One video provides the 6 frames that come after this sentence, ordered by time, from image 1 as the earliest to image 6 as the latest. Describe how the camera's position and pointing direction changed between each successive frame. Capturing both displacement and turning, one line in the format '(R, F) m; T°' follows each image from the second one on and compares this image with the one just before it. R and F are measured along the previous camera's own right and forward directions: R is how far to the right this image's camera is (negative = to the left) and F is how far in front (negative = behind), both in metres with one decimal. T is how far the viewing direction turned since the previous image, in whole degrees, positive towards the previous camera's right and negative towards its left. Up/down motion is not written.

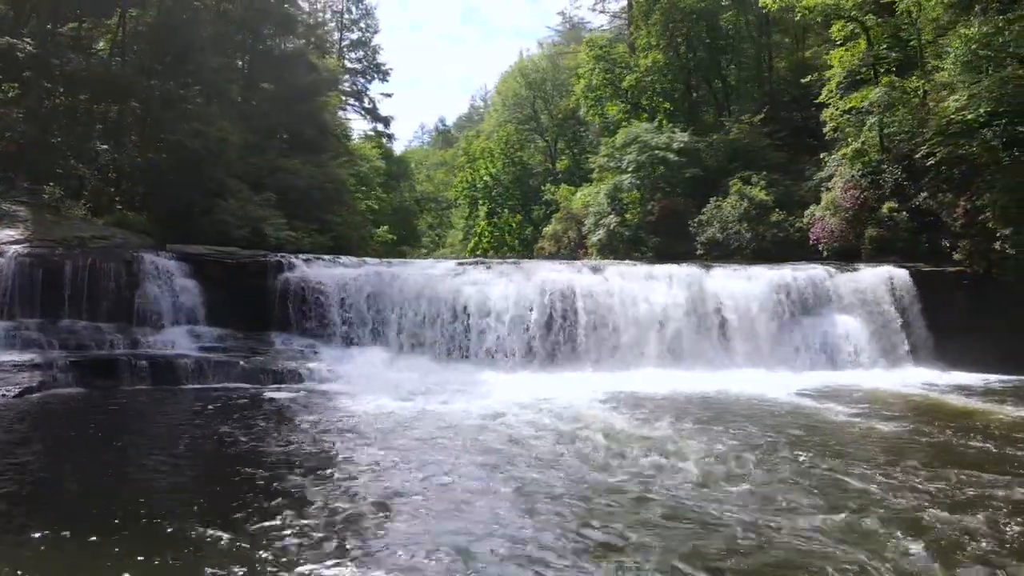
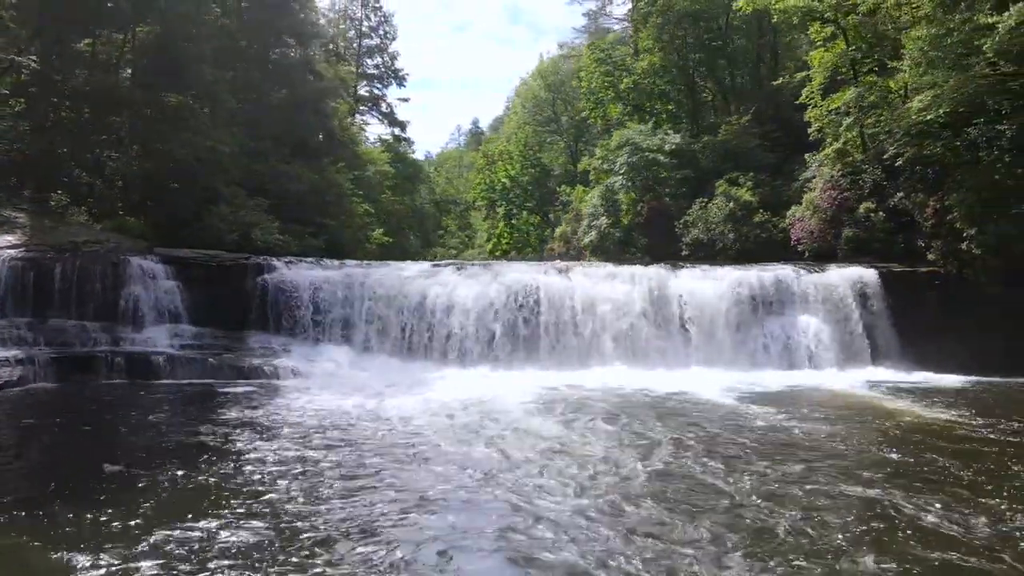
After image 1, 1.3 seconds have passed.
(+1.3, -0.3) m; -3°
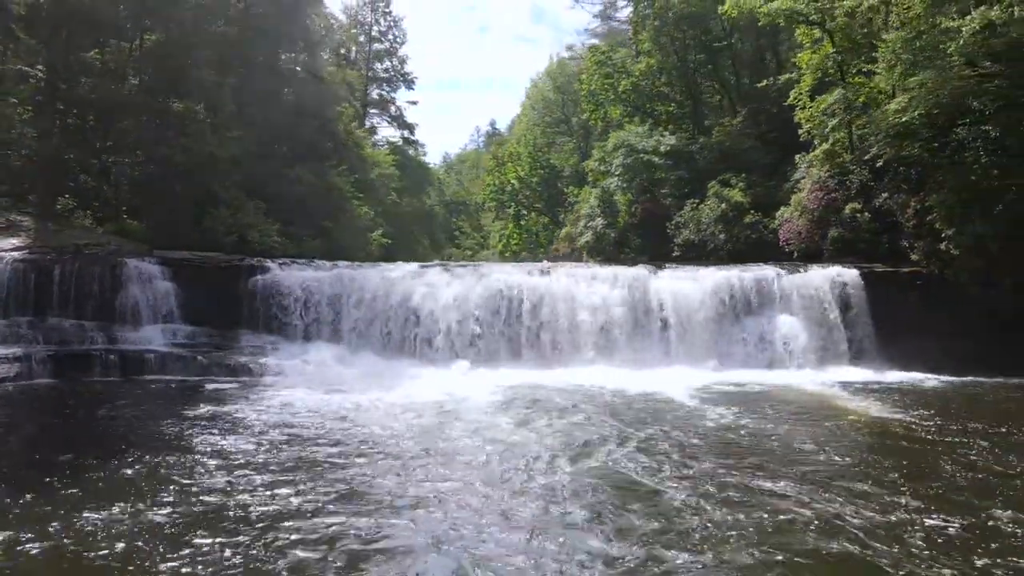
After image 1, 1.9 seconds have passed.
(+0.7, -0.3) m; -2°
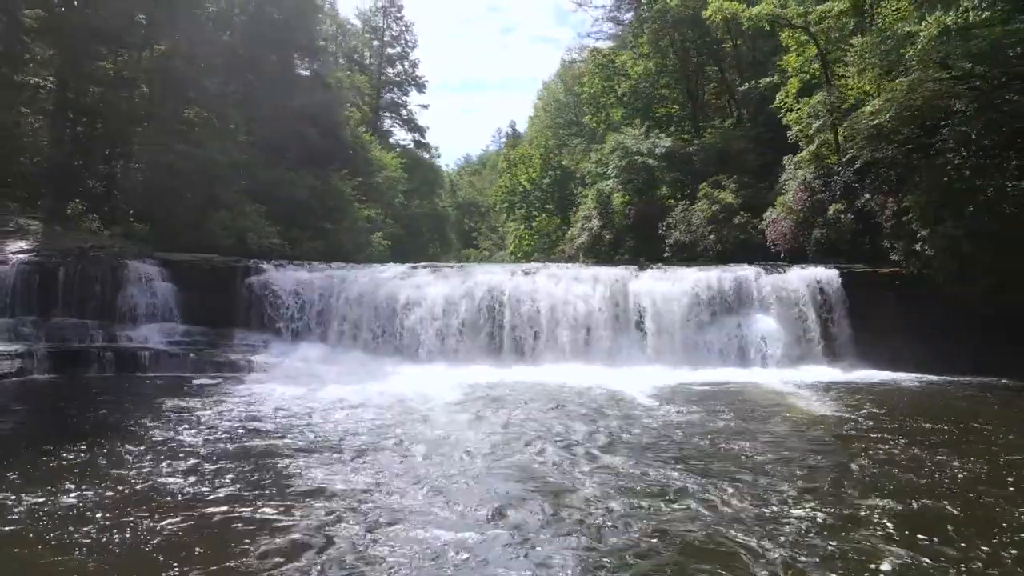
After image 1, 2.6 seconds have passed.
(+0.8, -0.3) m; -2°
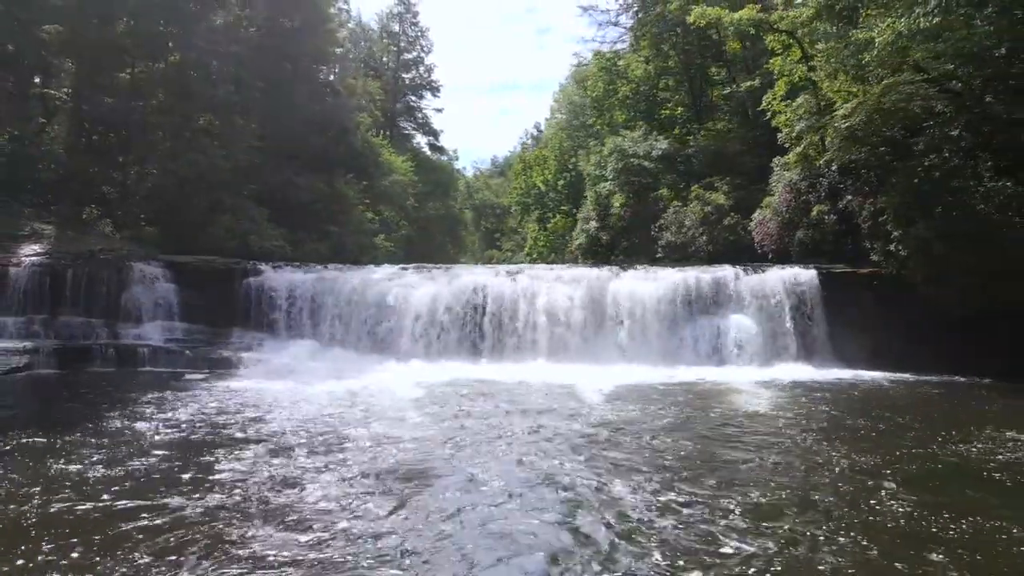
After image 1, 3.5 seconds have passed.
(+0.9, -0.4) m; -2°
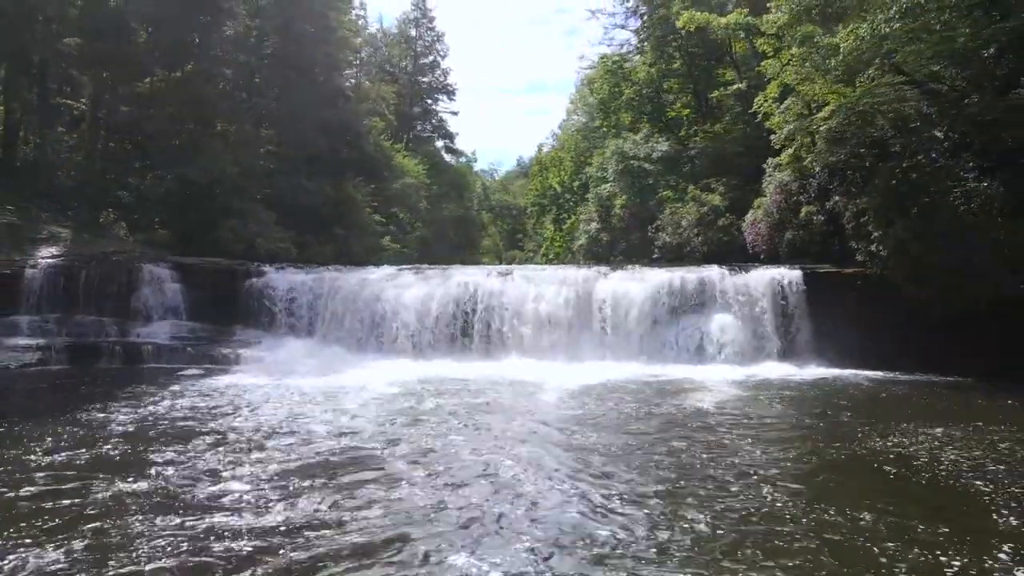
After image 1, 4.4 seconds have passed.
(+0.7, -0.4) m; -2°
